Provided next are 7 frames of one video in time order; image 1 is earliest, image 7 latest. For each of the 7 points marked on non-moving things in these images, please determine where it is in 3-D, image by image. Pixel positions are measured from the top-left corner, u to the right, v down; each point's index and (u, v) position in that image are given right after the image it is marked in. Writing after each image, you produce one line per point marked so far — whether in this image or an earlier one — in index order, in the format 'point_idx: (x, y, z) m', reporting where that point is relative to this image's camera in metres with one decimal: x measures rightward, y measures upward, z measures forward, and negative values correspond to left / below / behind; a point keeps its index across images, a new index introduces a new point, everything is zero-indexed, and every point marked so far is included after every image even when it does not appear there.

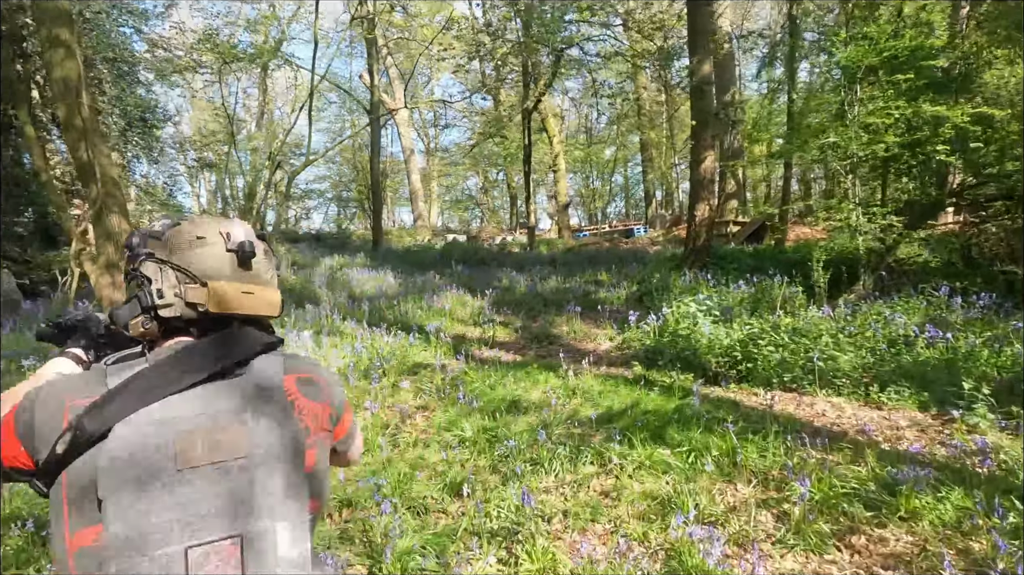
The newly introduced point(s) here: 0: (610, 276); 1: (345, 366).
0: (+1.7, +0.2, +9.5) m
1: (-1.4, -0.7, +4.5) m
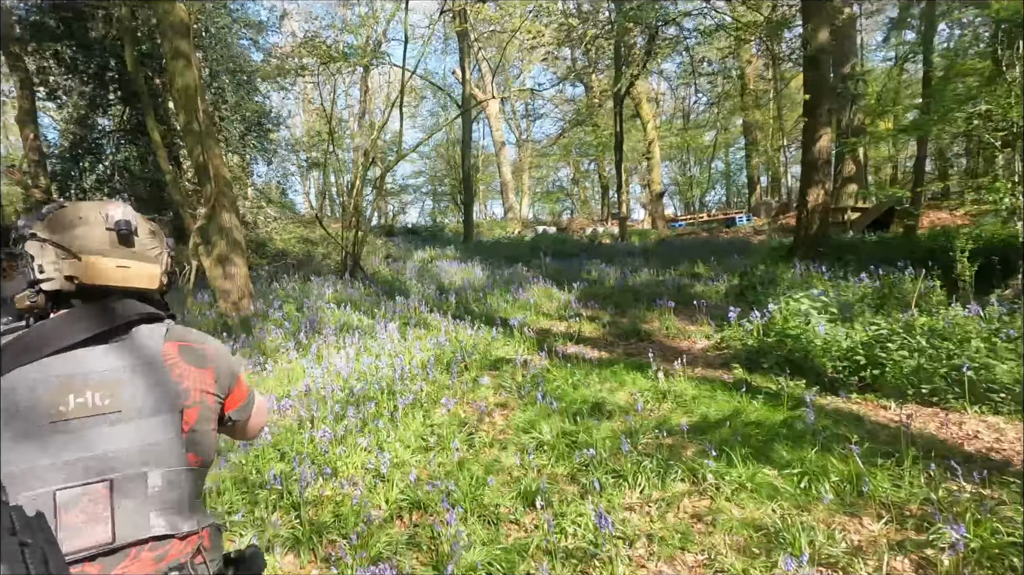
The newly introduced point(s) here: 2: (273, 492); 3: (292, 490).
0: (+3.3, +0.3, +8.9) m
1: (-0.7, -0.6, +4.4) m
2: (-1.1, -1.0, +2.5) m
3: (-1.0, -1.0, +2.5) m
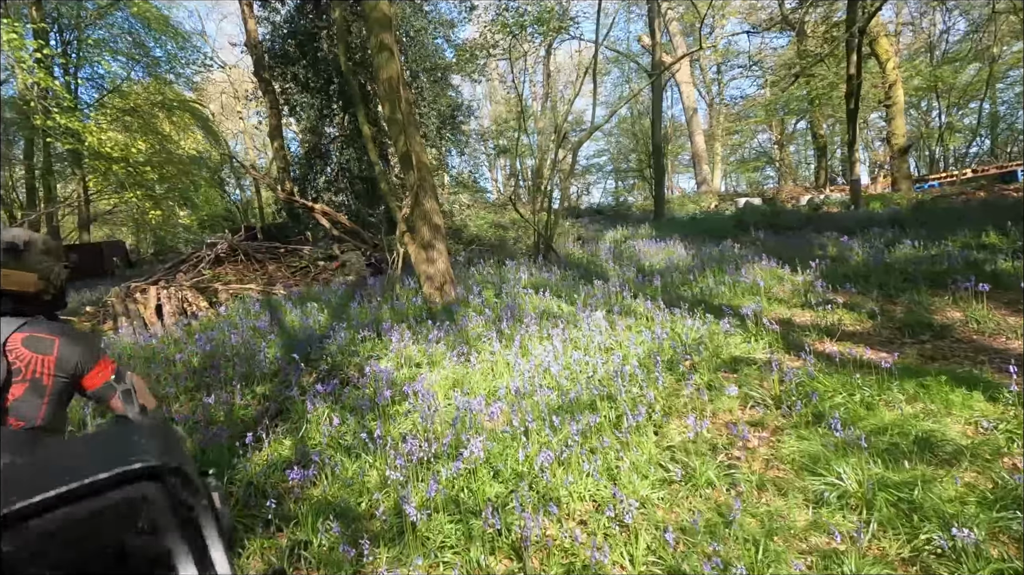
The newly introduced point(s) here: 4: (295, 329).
0: (+6.1, +0.6, +6.6) m
1: (+0.9, -0.5, +3.7) m
2: (-0.1, -0.9, +2.0) m
3: (0.0, -0.9, +2.0) m
4: (-2.4, -0.5, +5.9) m
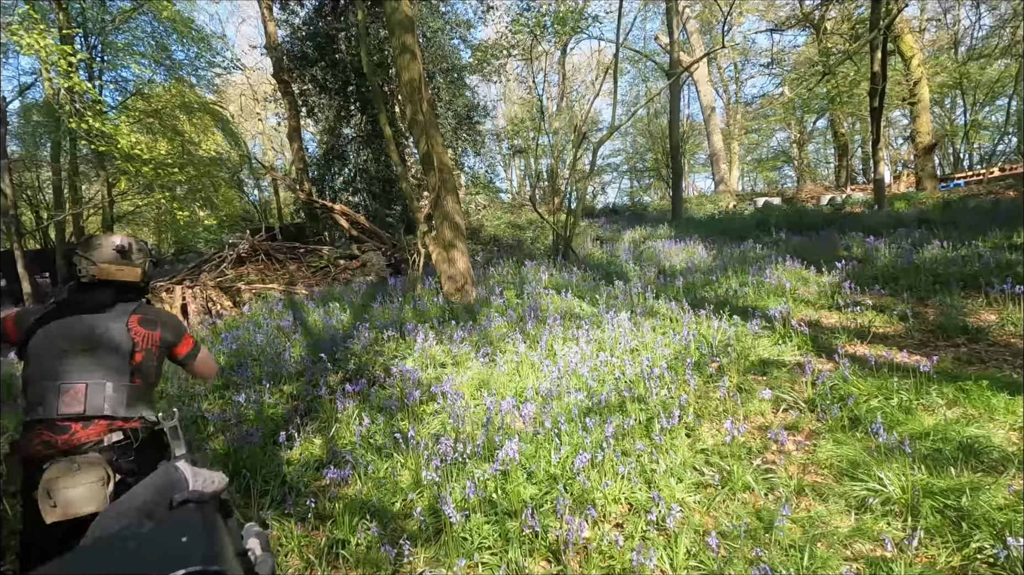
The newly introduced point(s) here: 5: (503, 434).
0: (+6.4, +0.6, +6.4) m
1: (+1.1, -0.5, +3.7) m
2: (+0.1, -0.9, +2.0) m
3: (+0.2, -0.9, +2.0) m
4: (-2.1, -0.5, +5.9) m
5: (0.0, -0.8, +2.7) m
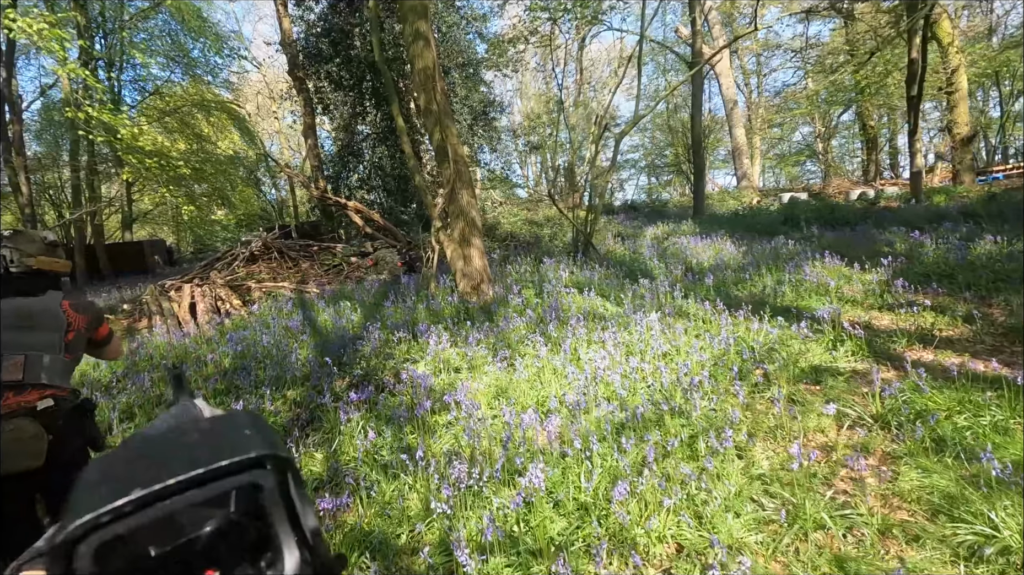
0: (+6.6, +0.6, +5.9) m
1: (+1.2, -0.5, +3.3) m
2: (+0.1, -0.9, +1.7) m
3: (+0.2, -0.9, +1.7) m
4: (-1.9, -0.4, +5.6) m
5: (+0.1, -0.7, +2.4) m
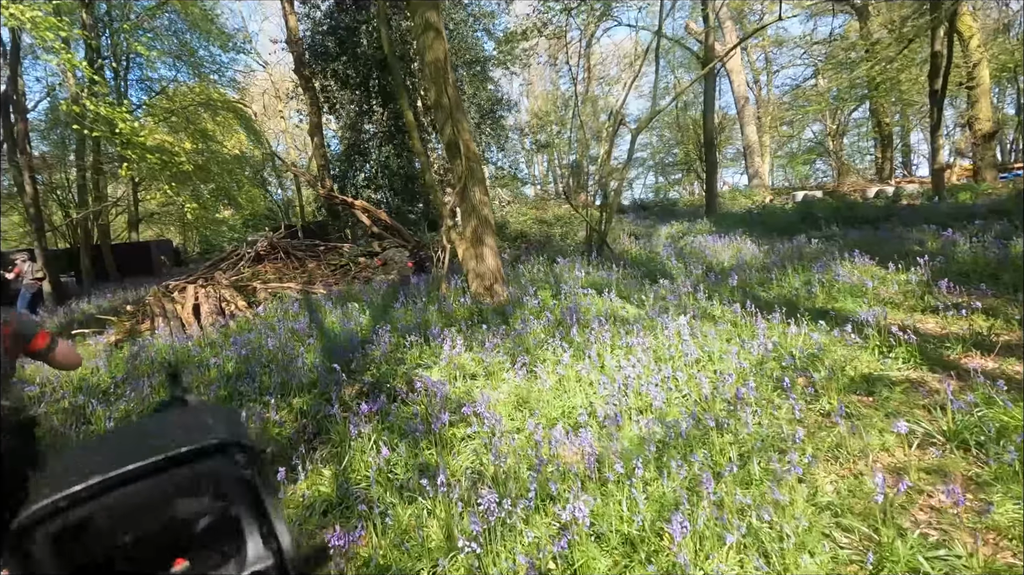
0: (+6.8, +0.6, +5.6) m
1: (+1.4, -0.5, +3.1) m
2: (+0.3, -0.9, +1.4) m
3: (+0.3, -0.9, +1.4) m
4: (-1.8, -0.4, +5.4) m
5: (+0.2, -0.8, +2.2) m
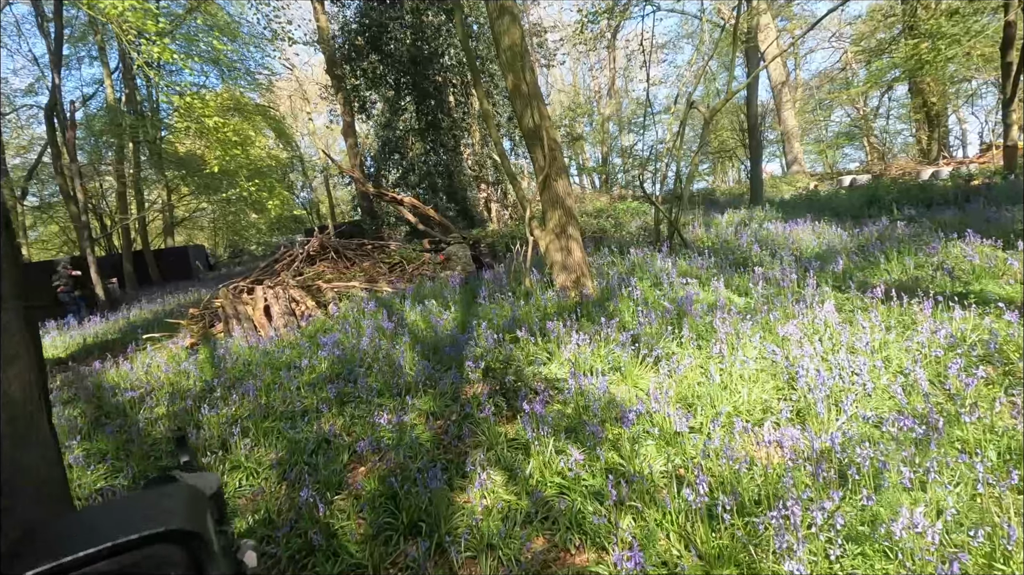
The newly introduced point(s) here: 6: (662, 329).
0: (+7.7, +0.9, +5.1) m
1: (+2.2, -0.4, +2.8) m
2: (+1.1, -0.9, +1.2) m
3: (+1.2, -0.9, +1.2) m
4: (-0.8, -0.4, +5.2) m
5: (+1.0, -0.7, +1.9) m
6: (+1.1, -0.3, +4.0) m
